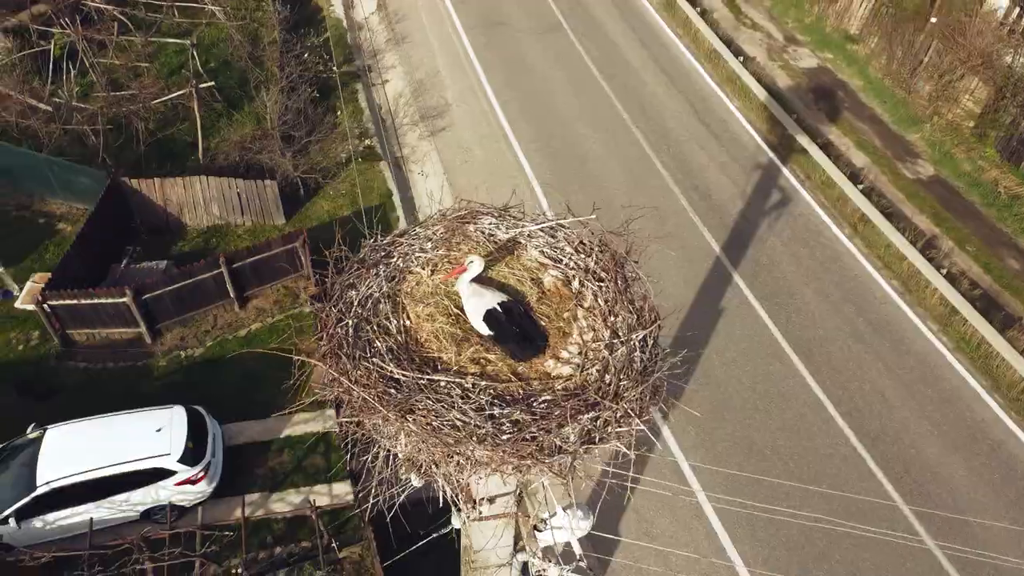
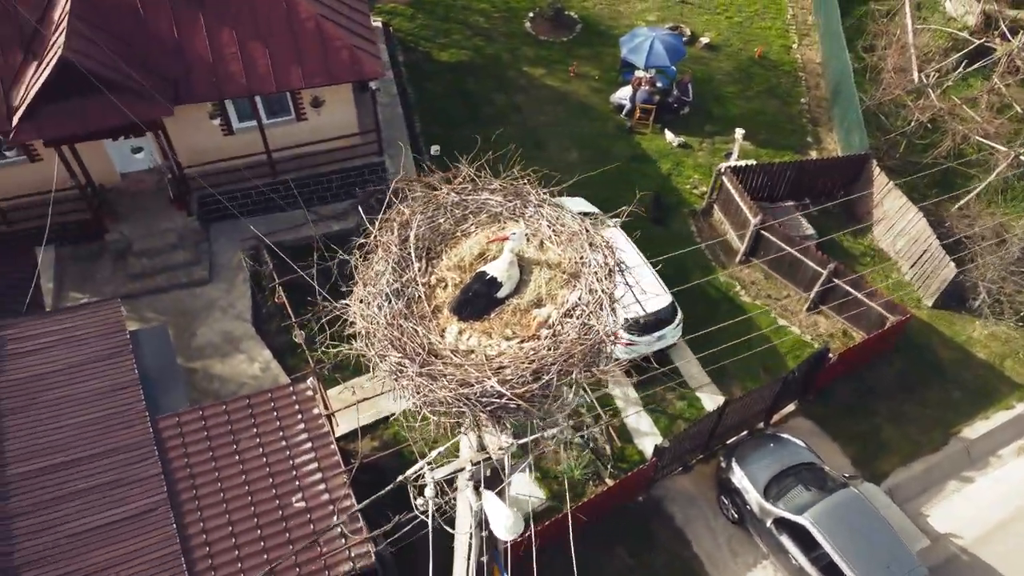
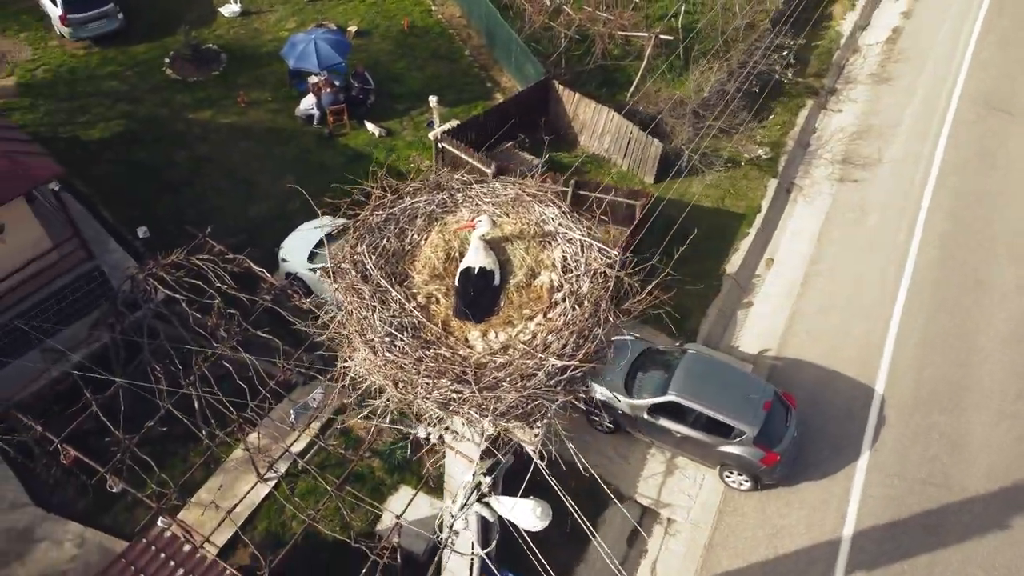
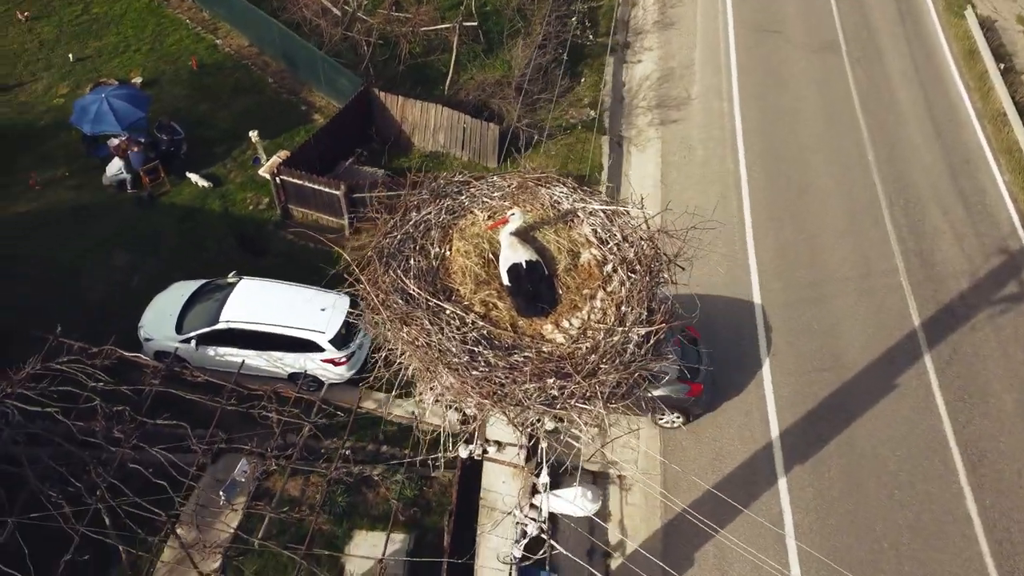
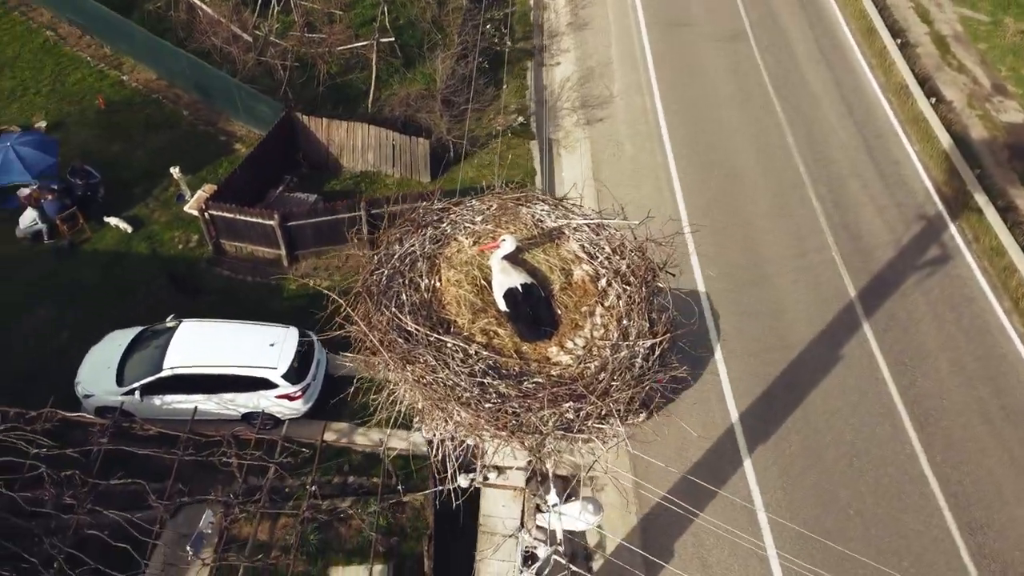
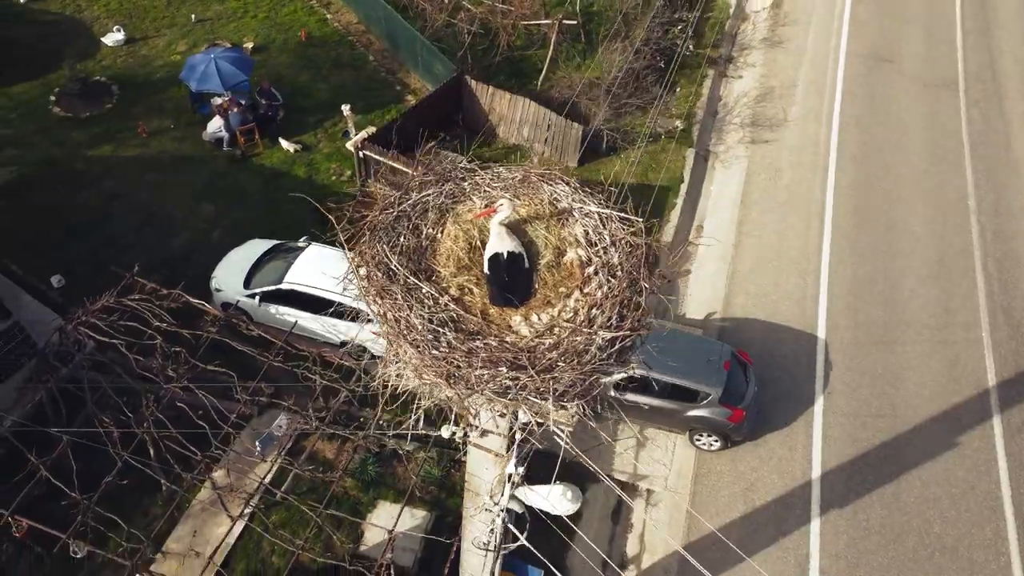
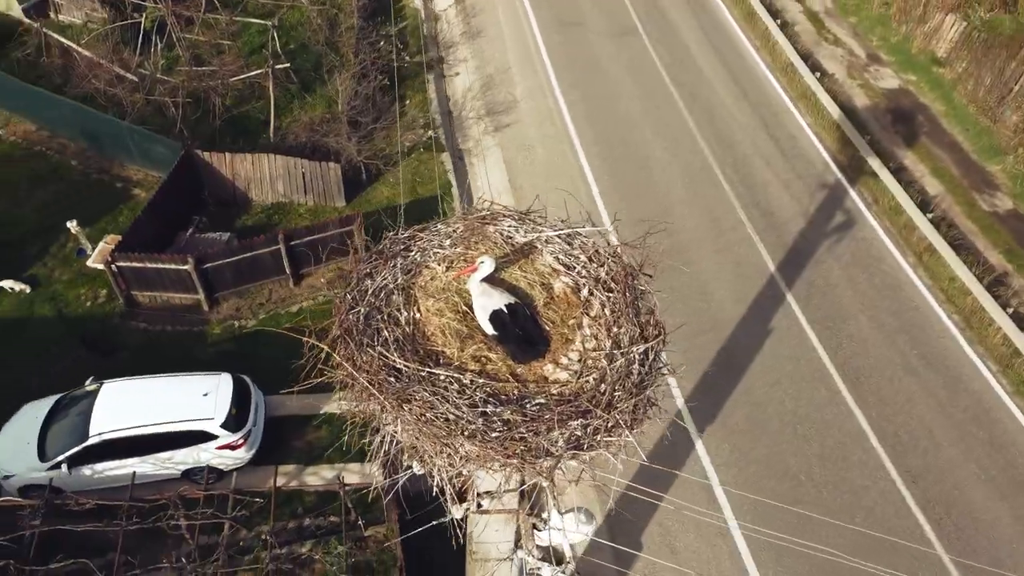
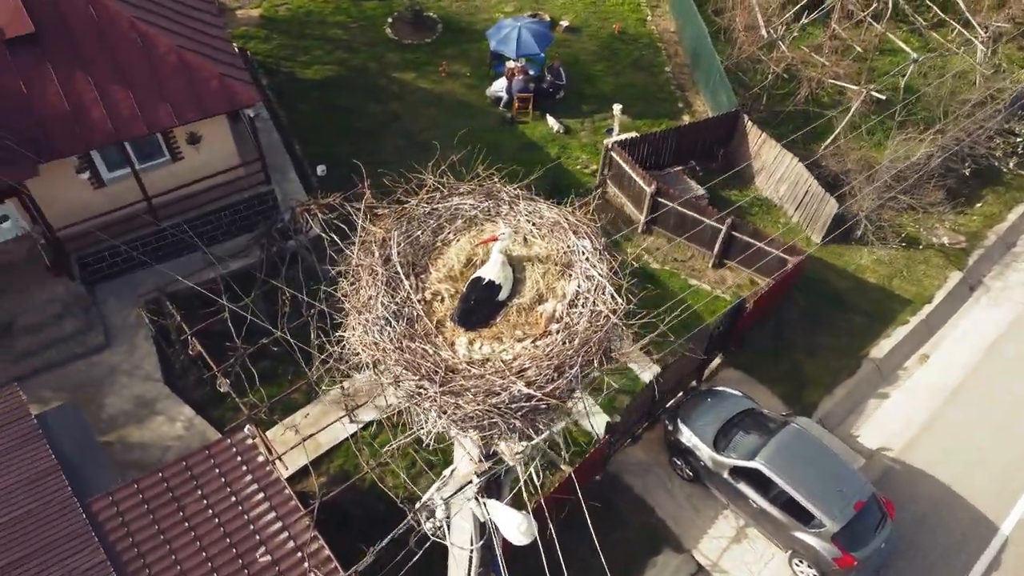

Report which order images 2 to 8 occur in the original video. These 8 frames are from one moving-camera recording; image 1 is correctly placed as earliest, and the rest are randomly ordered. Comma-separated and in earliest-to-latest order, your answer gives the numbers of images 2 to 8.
7, 5, 4, 6, 3, 8, 2
